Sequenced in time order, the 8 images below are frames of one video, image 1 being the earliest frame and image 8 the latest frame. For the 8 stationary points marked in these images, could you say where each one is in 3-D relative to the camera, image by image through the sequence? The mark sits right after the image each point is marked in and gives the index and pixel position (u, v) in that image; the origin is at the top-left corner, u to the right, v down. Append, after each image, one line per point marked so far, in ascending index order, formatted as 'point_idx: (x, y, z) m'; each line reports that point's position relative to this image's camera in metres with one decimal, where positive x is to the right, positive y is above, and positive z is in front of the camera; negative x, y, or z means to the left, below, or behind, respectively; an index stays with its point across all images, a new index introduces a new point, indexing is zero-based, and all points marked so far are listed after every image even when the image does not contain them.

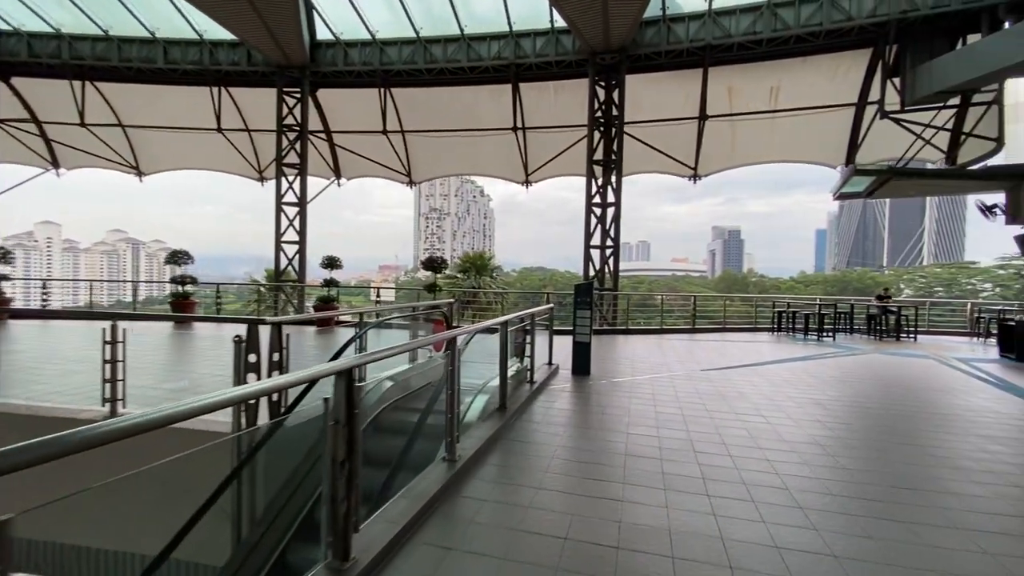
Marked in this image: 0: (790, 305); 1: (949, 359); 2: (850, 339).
0: (+8.3, -0.5, +14.4) m
1: (+9.0, -1.5, +9.9) m
2: (+9.0, -1.4, +12.8) m
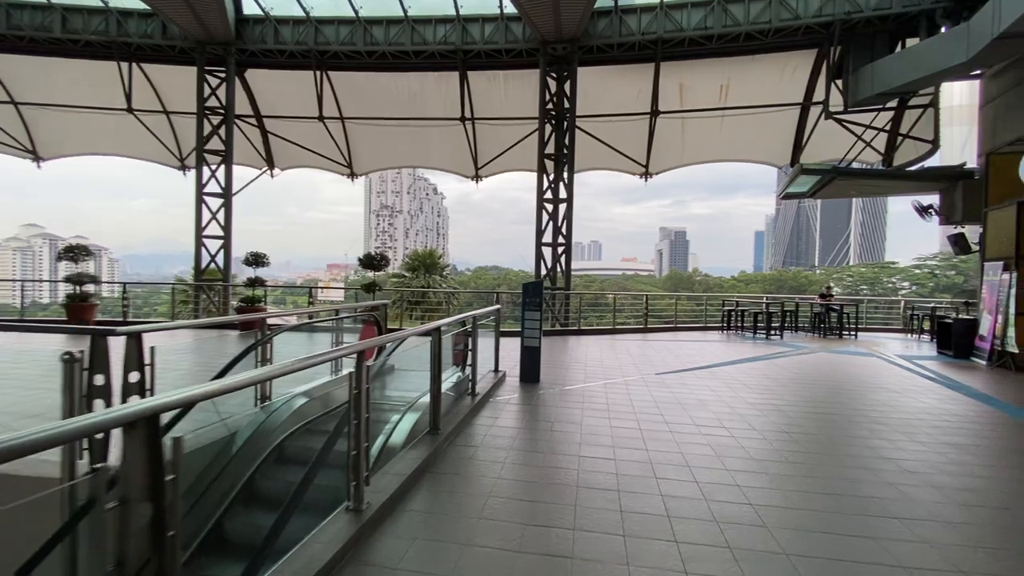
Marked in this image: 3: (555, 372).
0: (+6.8, -0.5, +14.4) m
1: (+8.0, -1.4, +10.0) m
2: (+7.7, -1.3, +12.9) m
3: (+0.7, -1.3, +7.3) m
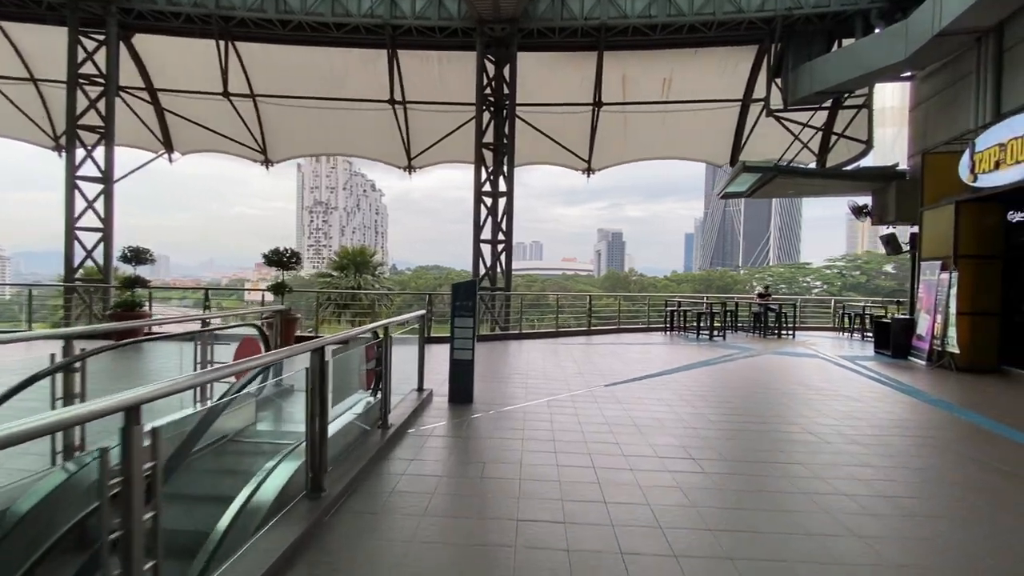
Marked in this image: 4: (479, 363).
0: (+5.0, -0.5, +14.1) m
1: (+6.7, -1.4, +9.9) m
2: (+6.0, -1.3, +12.7) m
3: (-0.2, -1.3, +6.3) m
4: (-0.6, -1.3, +8.3) m
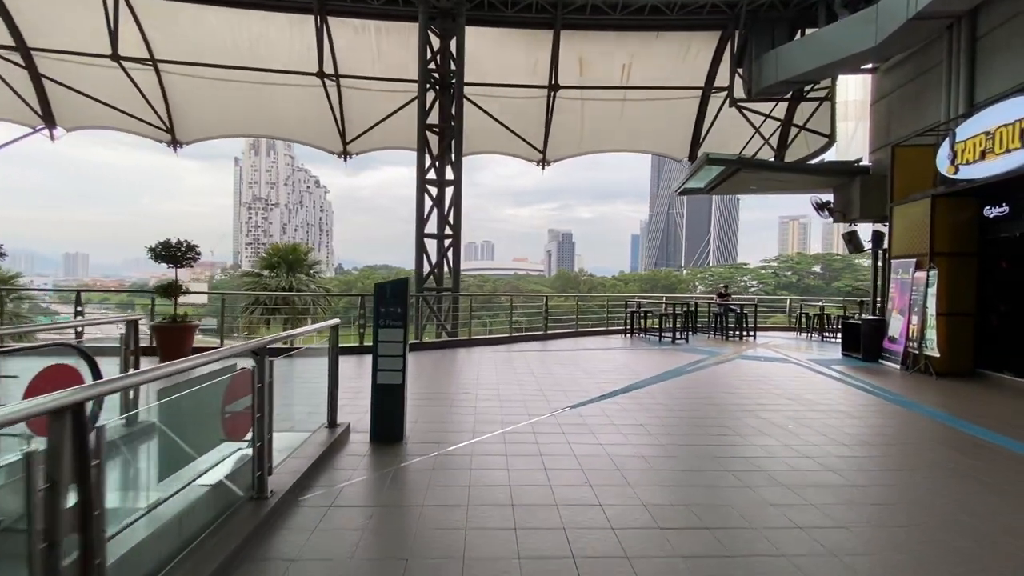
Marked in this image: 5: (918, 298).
0: (+3.6, -0.5, +13.4) m
1: (+5.7, -1.4, +9.3) m
2: (+4.8, -1.3, +12.1) m
3: (-0.8, -1.3, +5.1) m
4: (-1.3, -1.3, +7.0) m
5: (+6.6, -0.2, +7.9) m
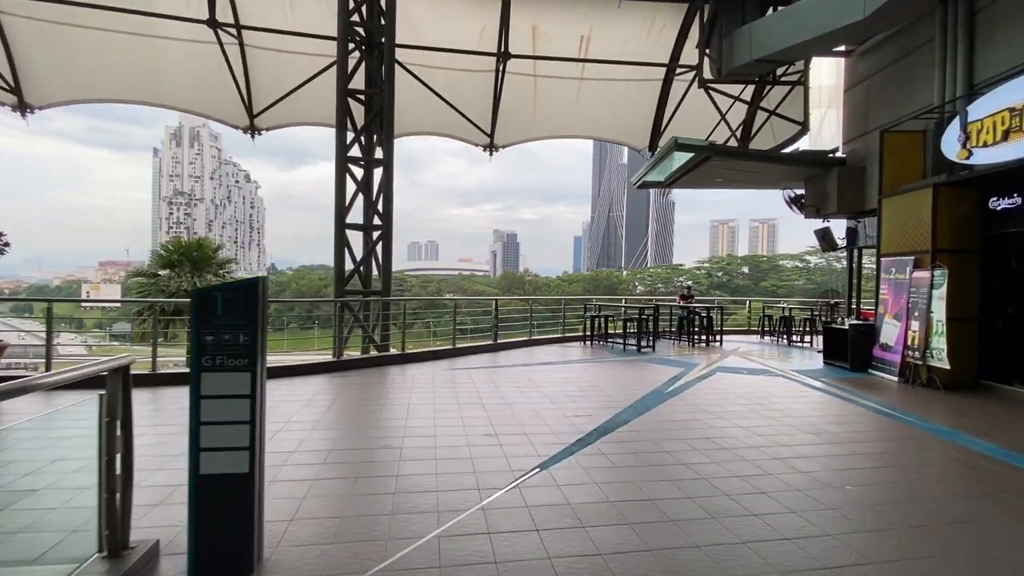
0: (+2.2, -0.5, +12.0) m
1: (+4.8, -1.4, +8.2) m
2: (+3.5, -1.4, +10.9) m
3: (-1.2, -1.3, +3.3) m
4: (-2.0, -1.3, +5.1) m
5: (+5.9, -0.2, +7.0) m
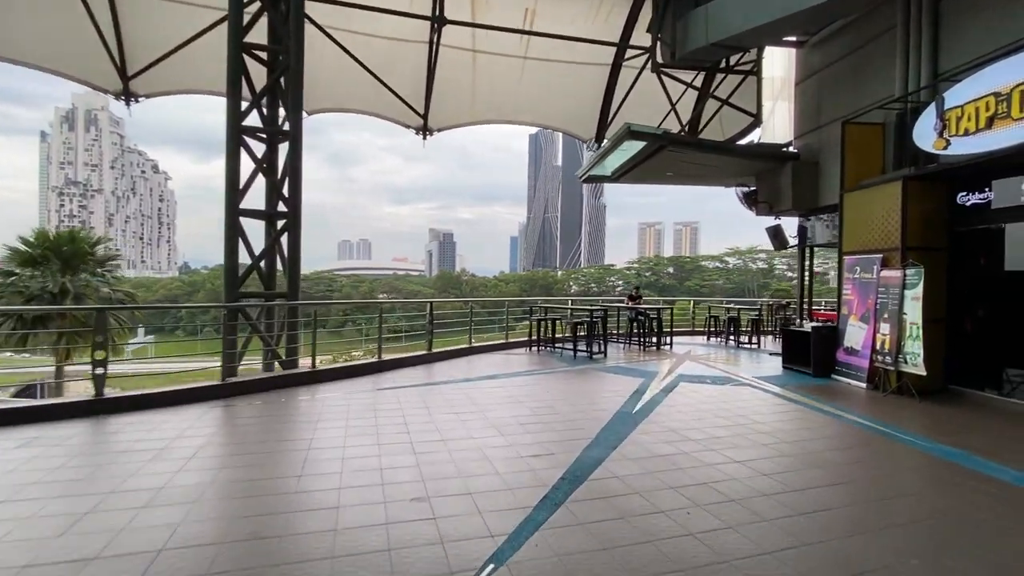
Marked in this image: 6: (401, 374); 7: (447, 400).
0: (+0.8, -0.5, +11.0) m
1: (+3.8, -1.5, +7.6) m
2: (+2.2, -1.4, +10.1) m
3: (-1.5, -1.3, +1.9) m
4: (-2.4, -1.4, +3.6) m
5: (+5.1, -0.2, +6.5) m
6: (-1.7, -1.3, +7.5) m
7: (-0.7, -1.4, +5.8) m
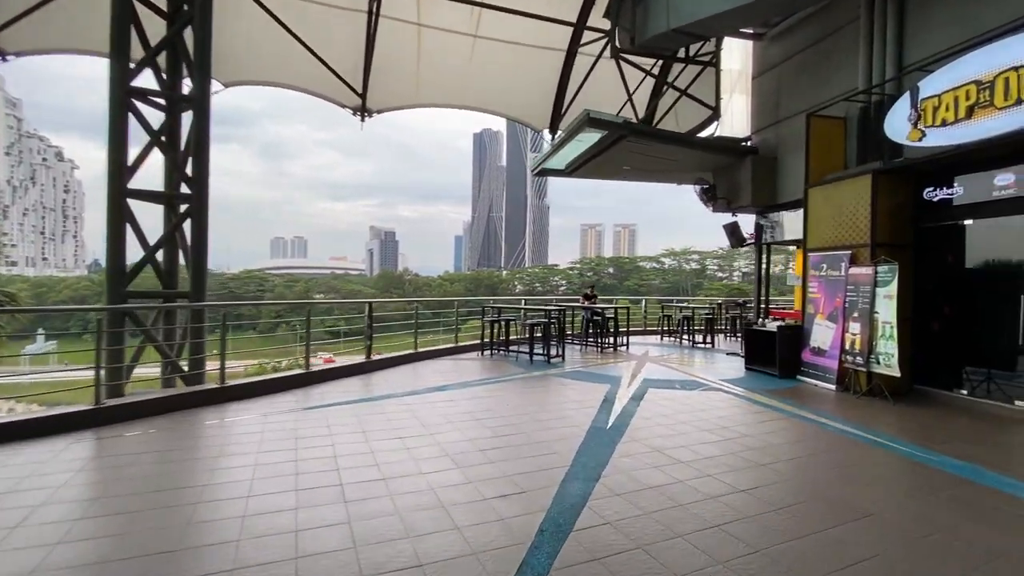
0: (-0.3, -0.5, +10.3) m
1: (+3.1, -1.4, +7.2) m
2: (+1.3, -1.3, +9.5) m
3: (-1.5, -1.3, +1.0) m
4: (-2.6, -1.3, +2.5) m
5: (+4.5, -0.2, +6.2) m
6: (-2.3, -1.3, +6.5) m
7: (-1.2, -1.3, +4.8) m
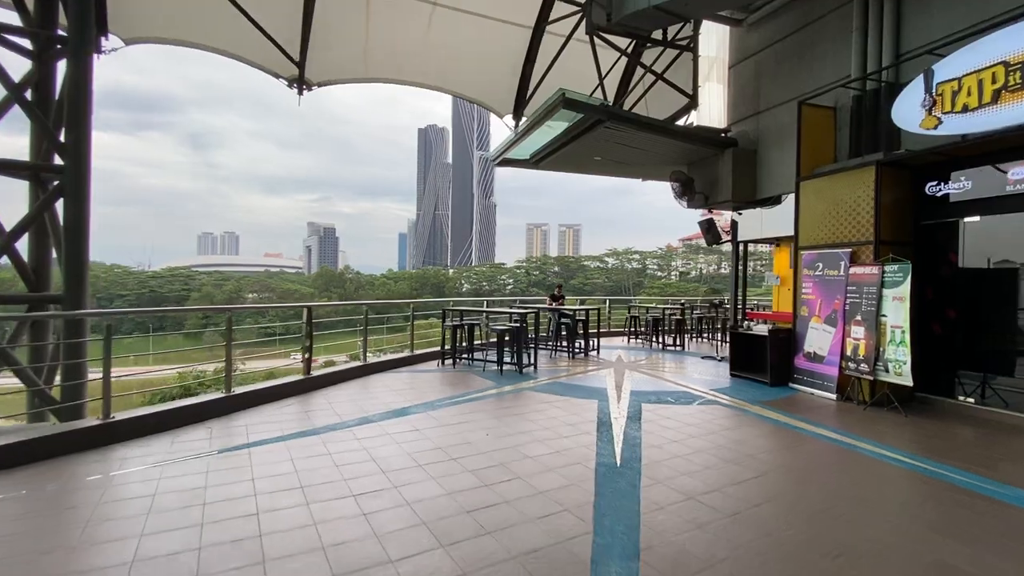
0: (-1.0, -0.5, +9.2) m
1: (+2.7, -1.4, +6.6) m
2: (+0.6, -1.4, +8.6) m
3: (-1.2, -1.4, -0.2) m
4: (-2.5, -1.4, +1.3) m
5: (+4.2, -0.2, +5.7) m
6: (-2.6, -1.3, +5.2) m
7: (-1.3, -1.4, +3.7) m
